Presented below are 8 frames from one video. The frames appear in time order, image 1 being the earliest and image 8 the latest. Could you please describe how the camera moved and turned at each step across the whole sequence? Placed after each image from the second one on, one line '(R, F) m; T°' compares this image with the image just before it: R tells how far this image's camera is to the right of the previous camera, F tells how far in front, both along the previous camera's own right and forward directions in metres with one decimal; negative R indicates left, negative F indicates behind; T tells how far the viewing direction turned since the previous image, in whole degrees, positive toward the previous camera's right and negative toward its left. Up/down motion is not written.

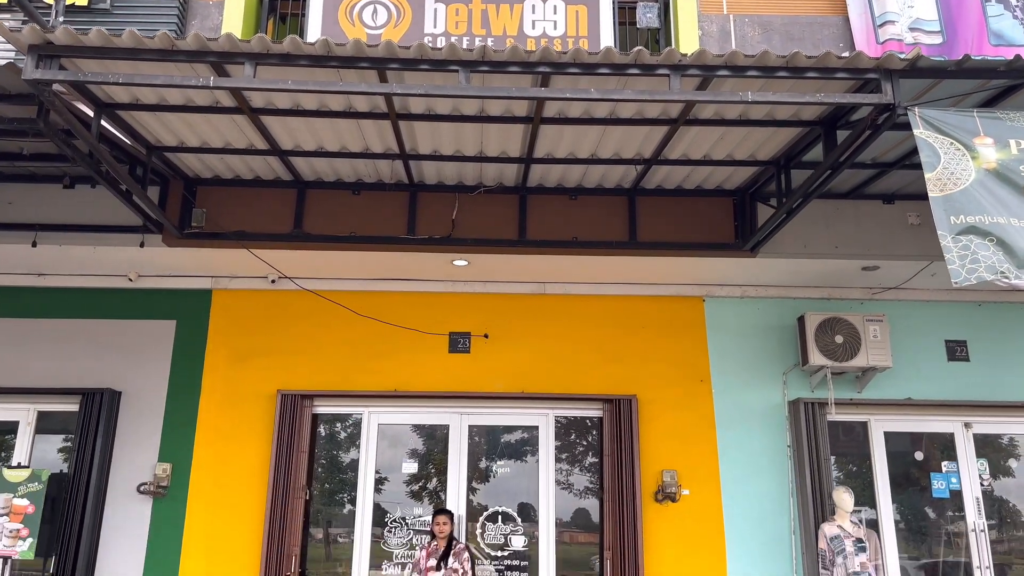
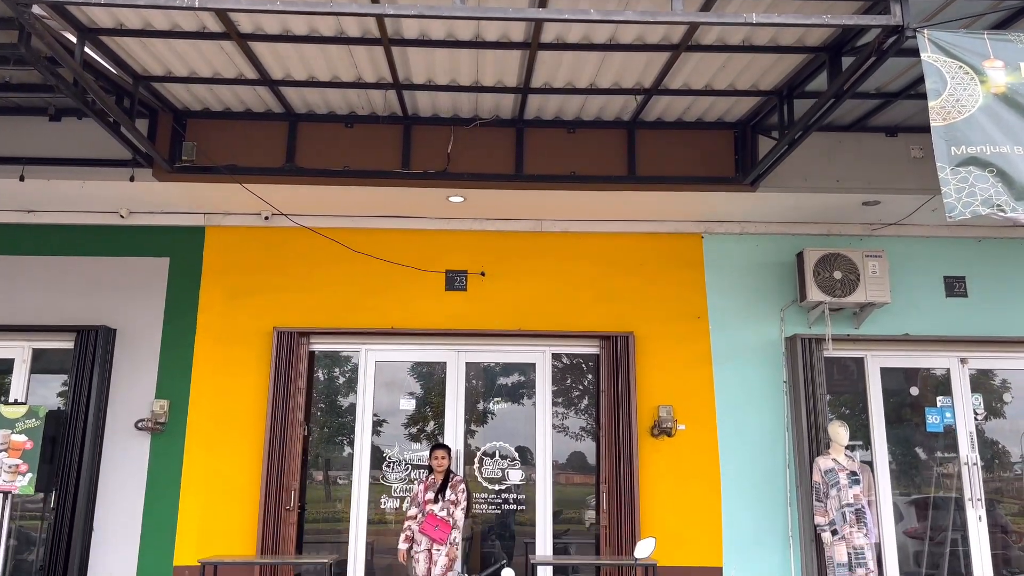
(0.0, +0.1) m; 0°
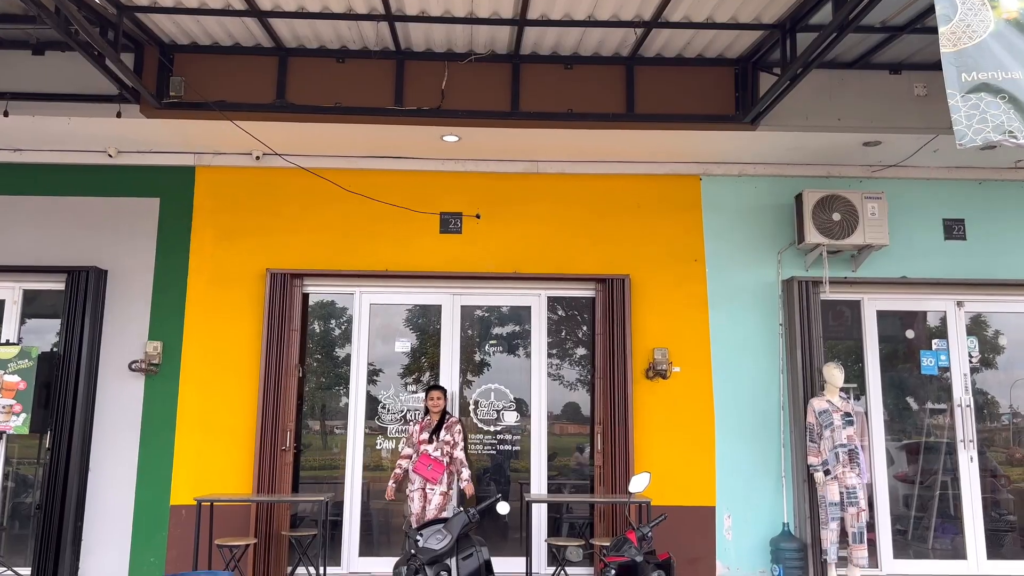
(0.0, +0.1) m; 0°
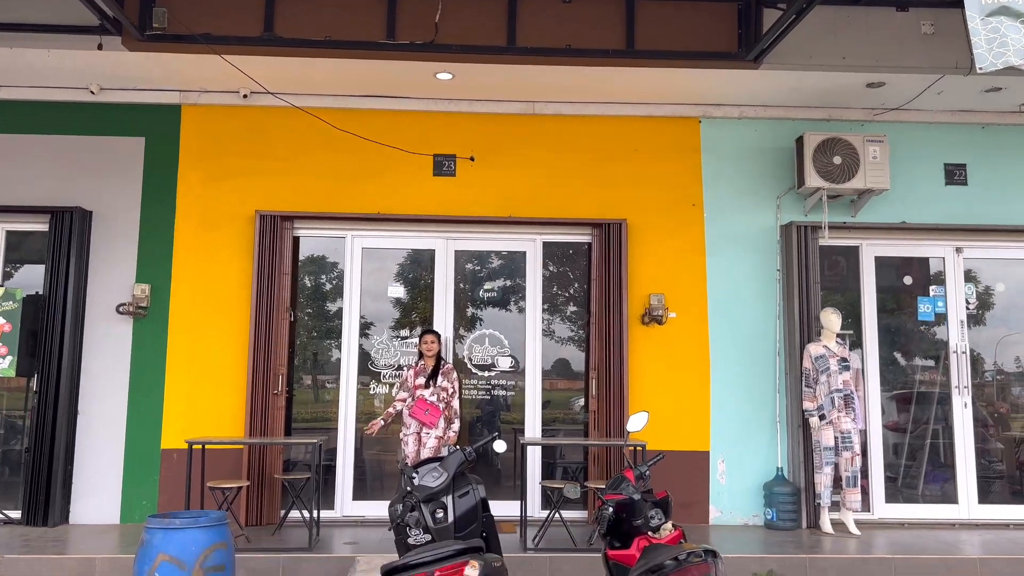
(0.0, +0.1) m; +1°
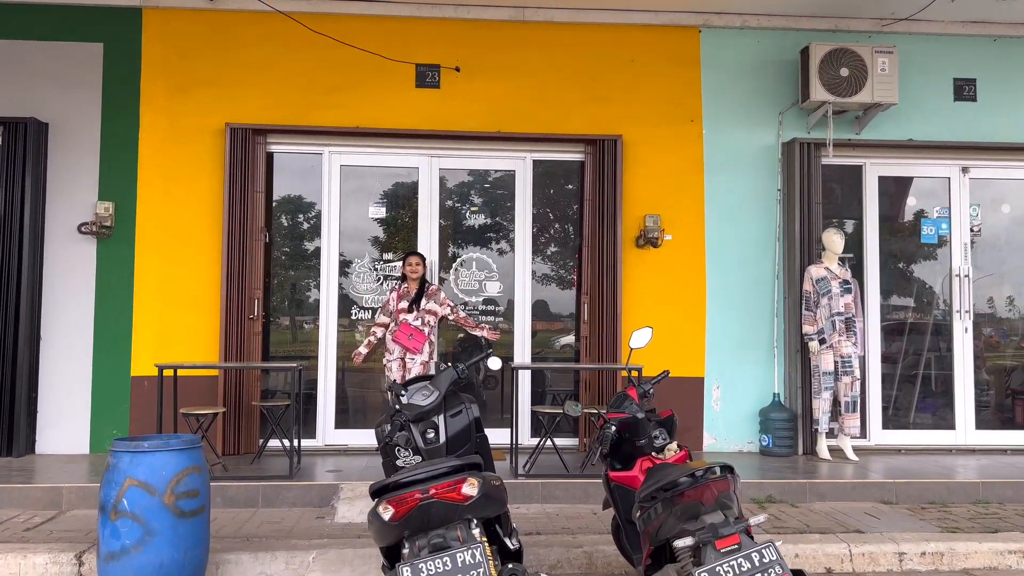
(-0.1, +0.3) m; +1°
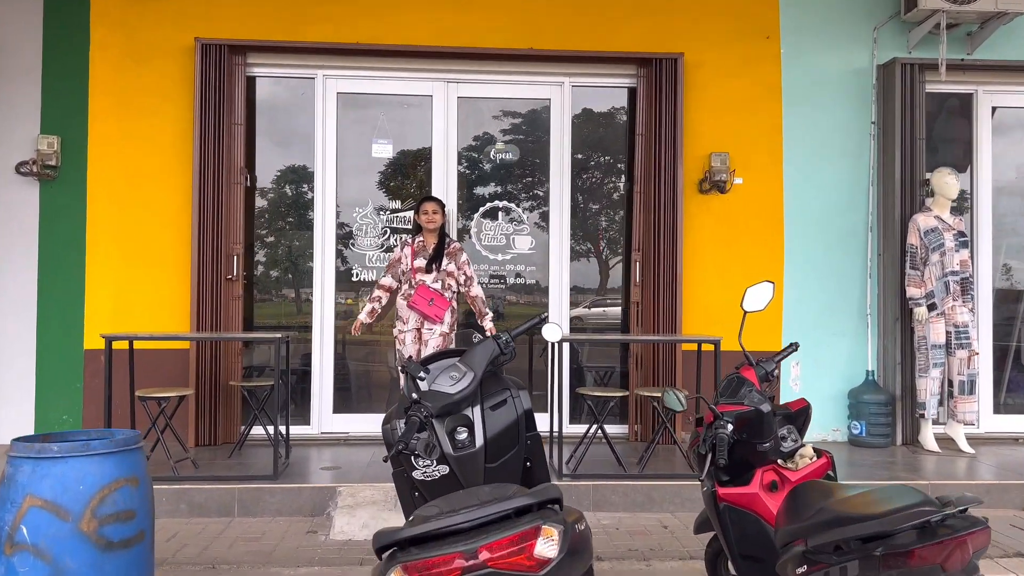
(-0.2, +1.1) m; 0°
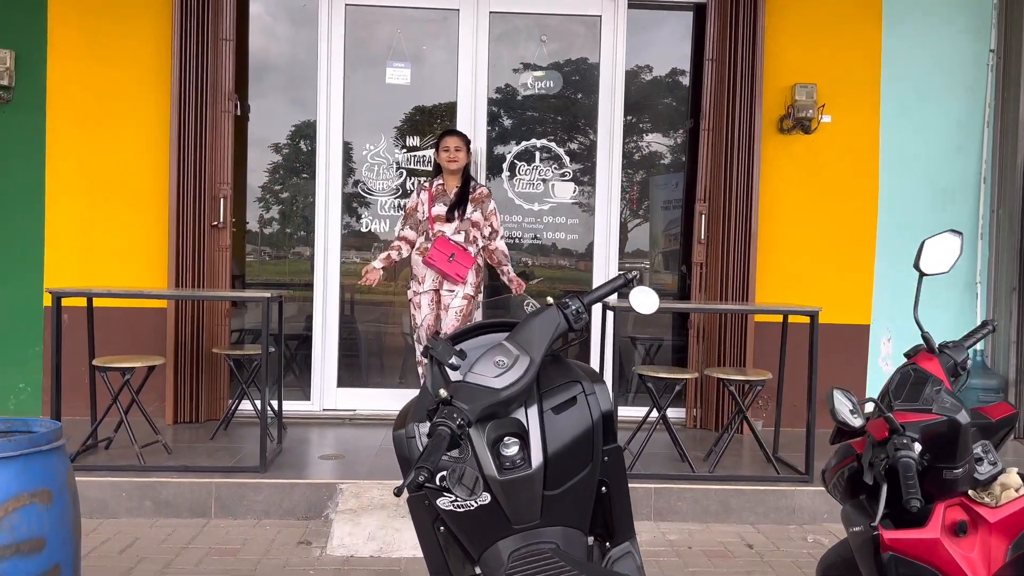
(-0.1, +0.8) m; -1°
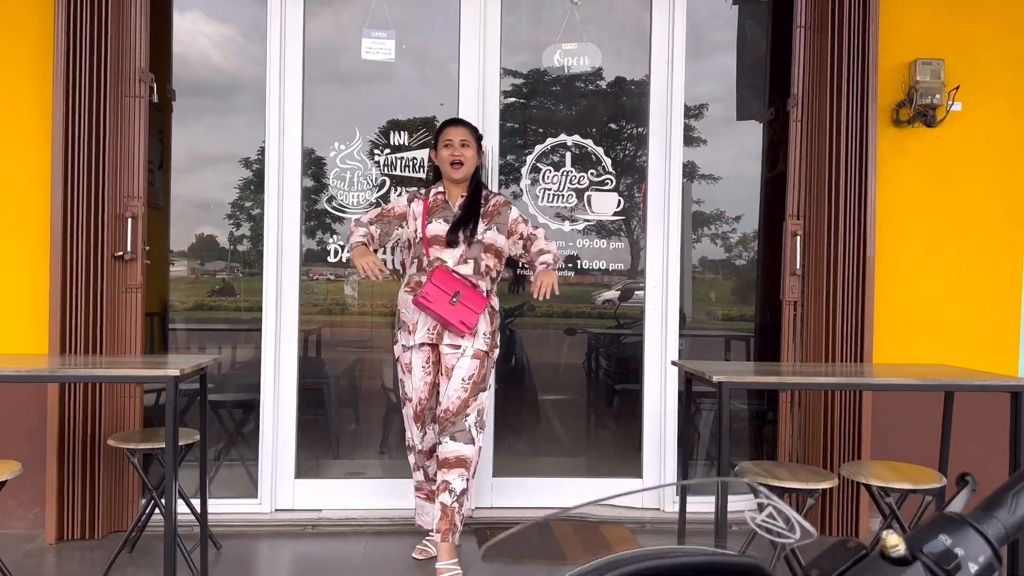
(-0.2, +1.2) m; +2°
